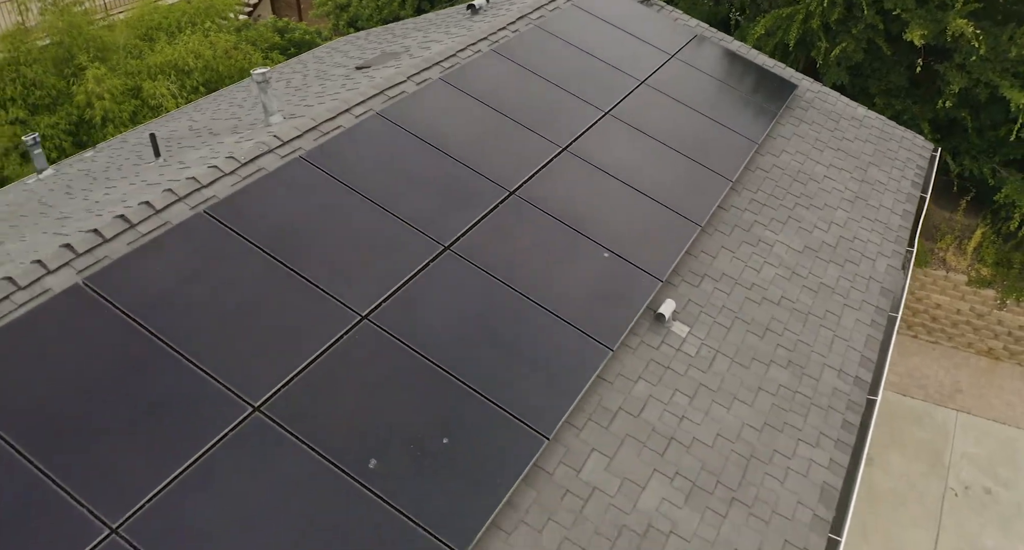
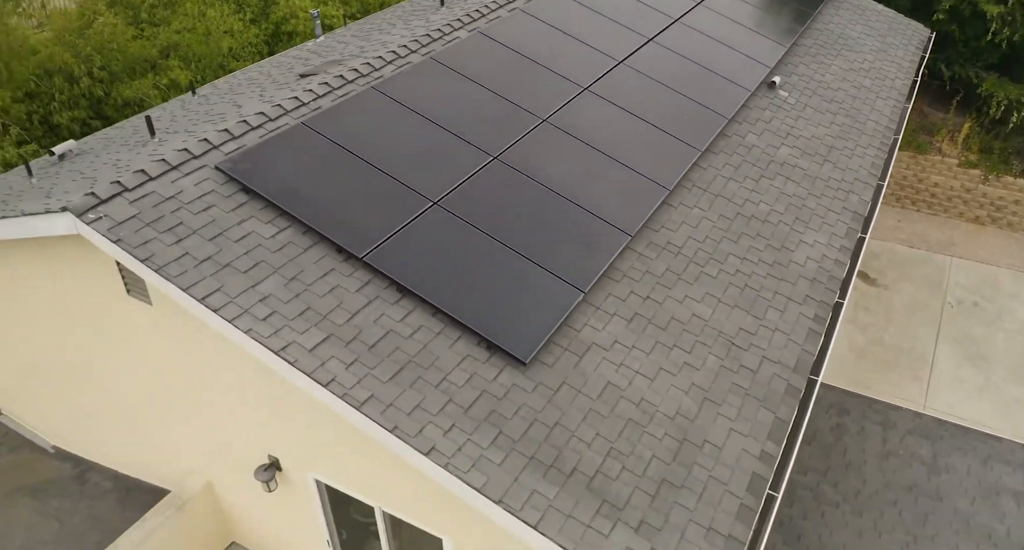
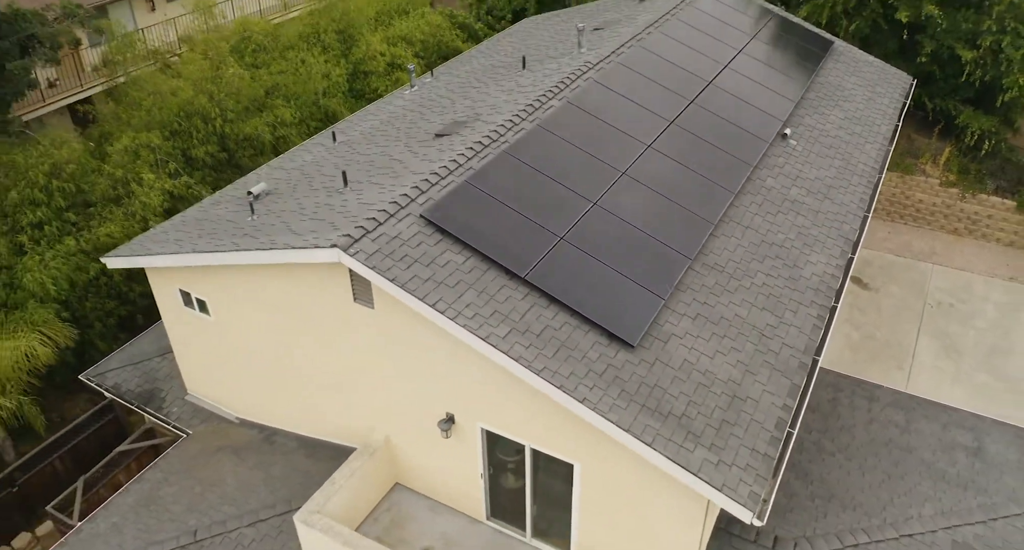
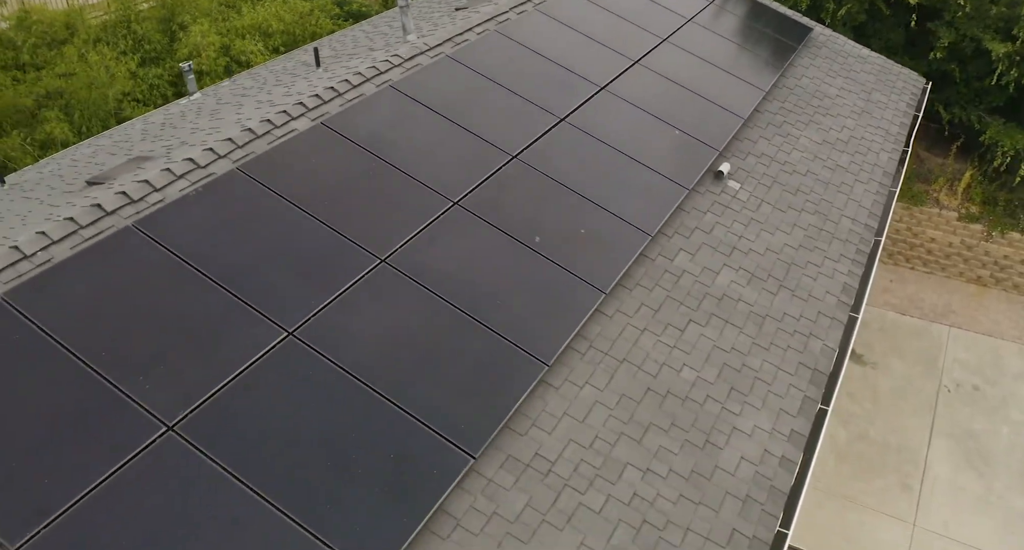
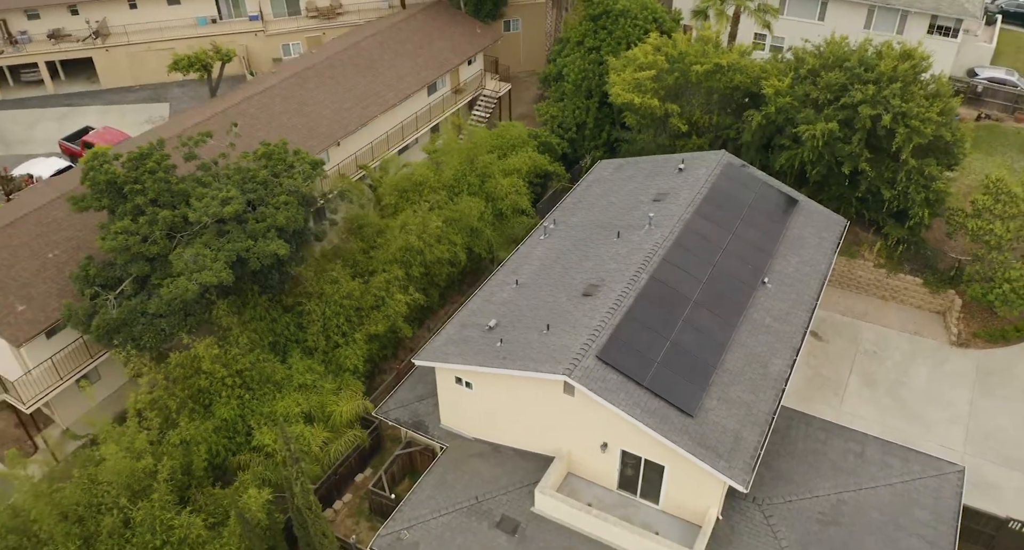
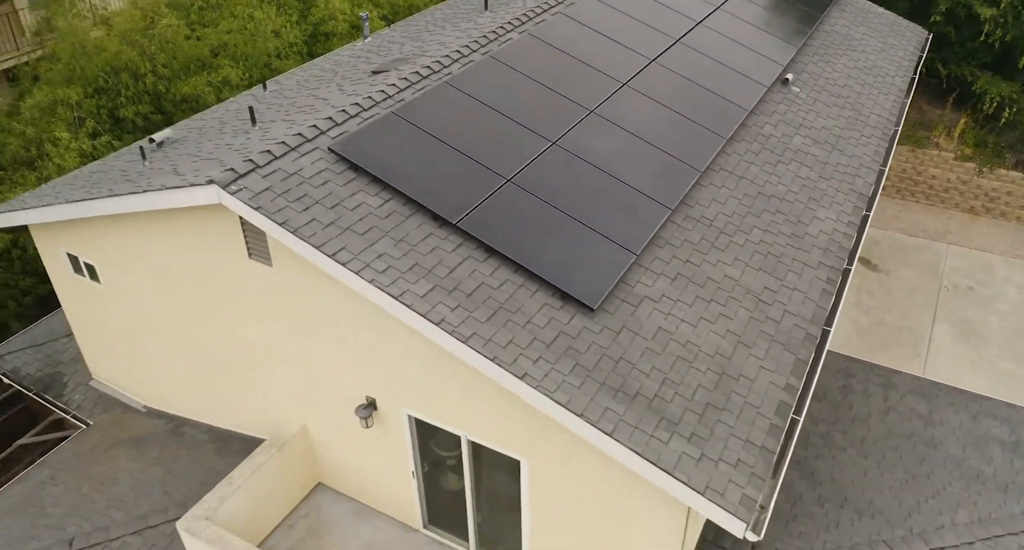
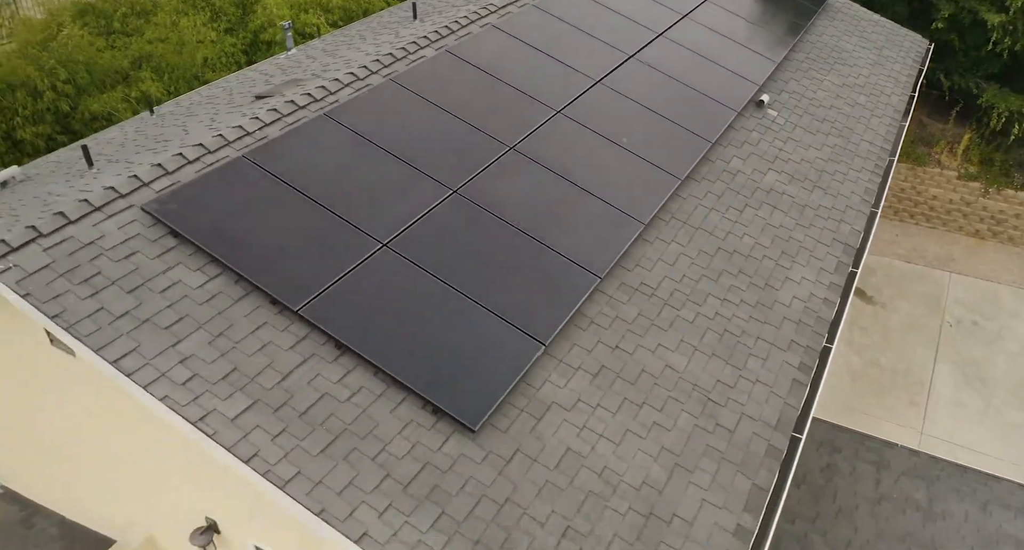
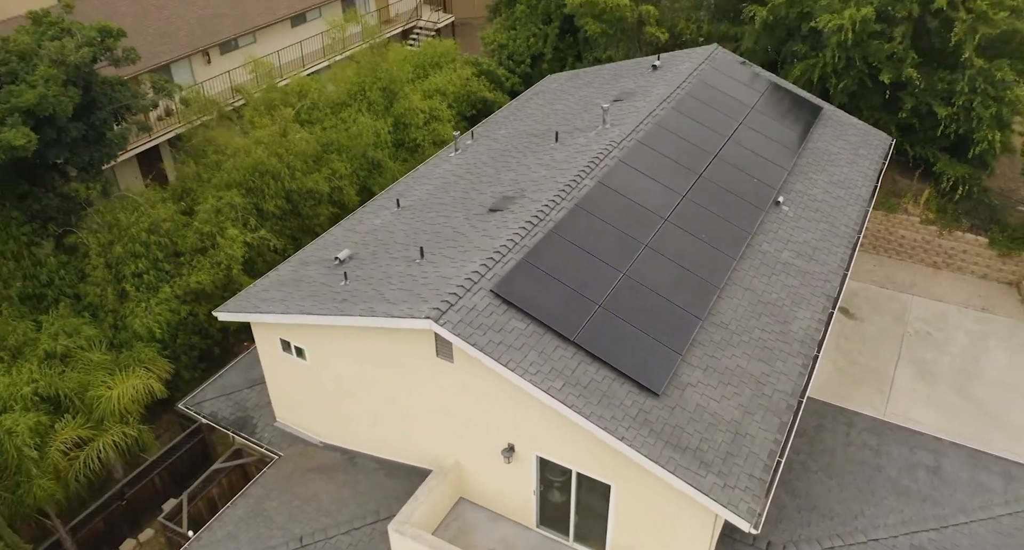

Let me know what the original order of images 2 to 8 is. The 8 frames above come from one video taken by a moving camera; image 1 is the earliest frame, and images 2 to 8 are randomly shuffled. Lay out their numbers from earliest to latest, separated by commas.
4, 7, 2, 6, 3, 8, 5
